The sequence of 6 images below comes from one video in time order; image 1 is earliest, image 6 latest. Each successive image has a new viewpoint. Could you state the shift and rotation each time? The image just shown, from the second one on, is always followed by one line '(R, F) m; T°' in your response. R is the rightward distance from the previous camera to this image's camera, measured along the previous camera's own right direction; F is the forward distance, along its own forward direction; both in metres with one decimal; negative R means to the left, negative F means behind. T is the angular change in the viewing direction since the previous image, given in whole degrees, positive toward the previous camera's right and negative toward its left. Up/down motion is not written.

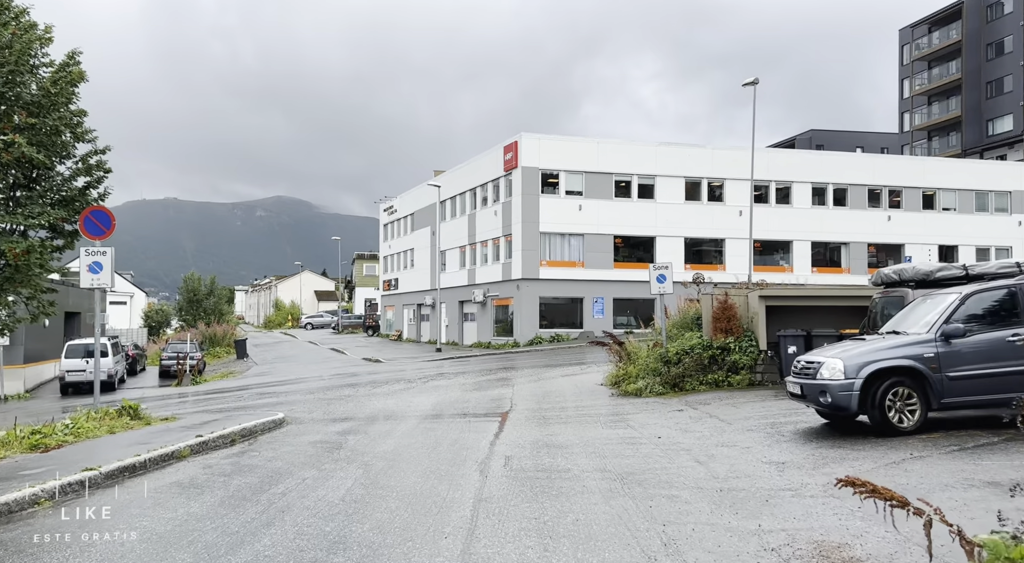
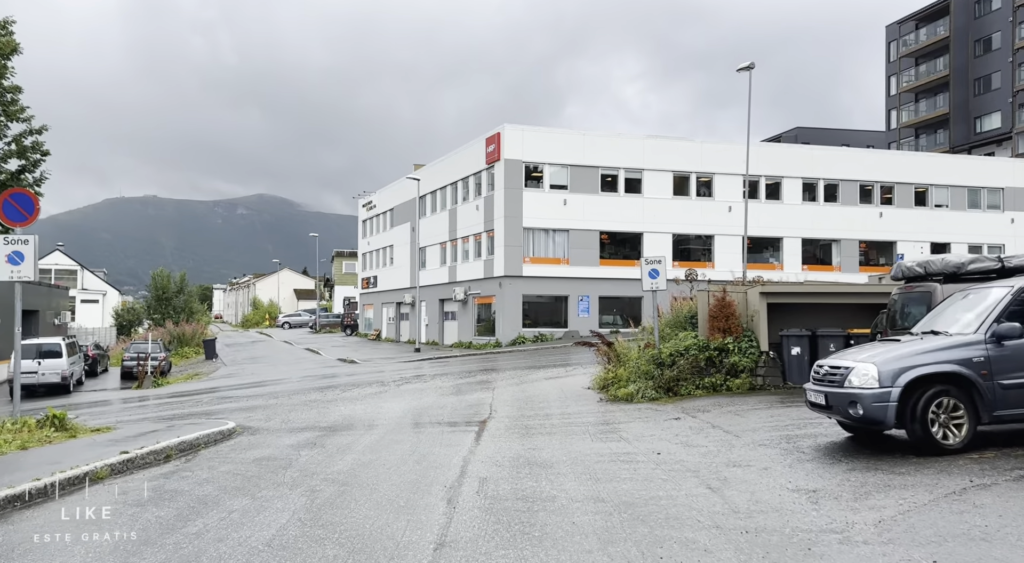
(+0.1, +1.3) m; +1°
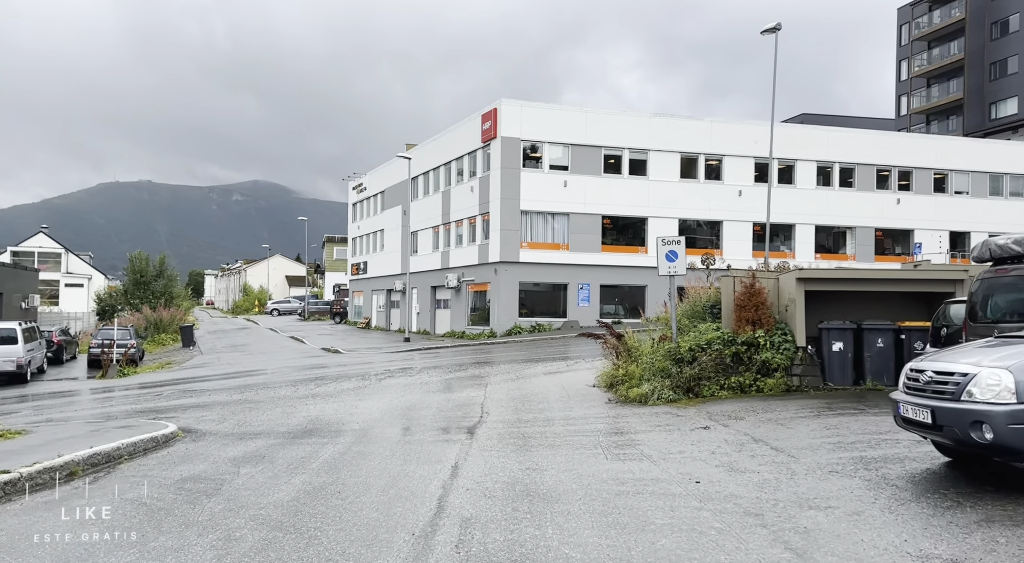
(0.0, +2.0) m; 0°
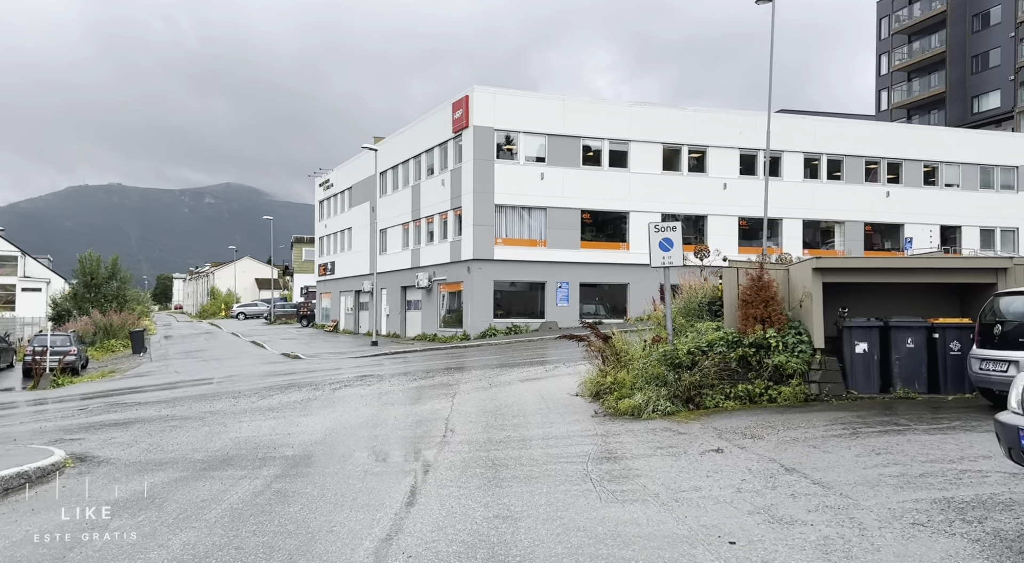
(+0.1, +1.9) m; +2°
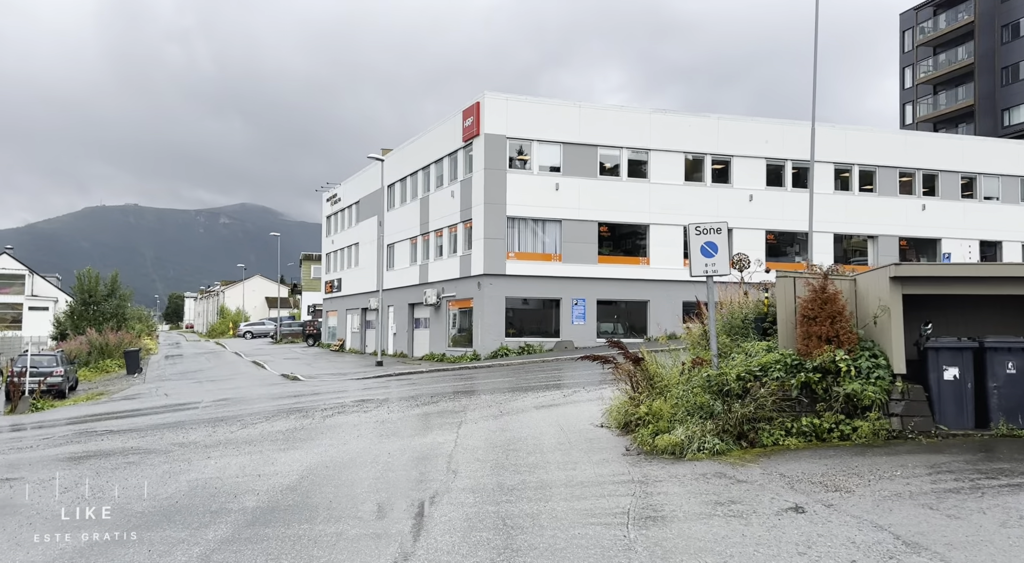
(0.0, +1.7) m; -1°
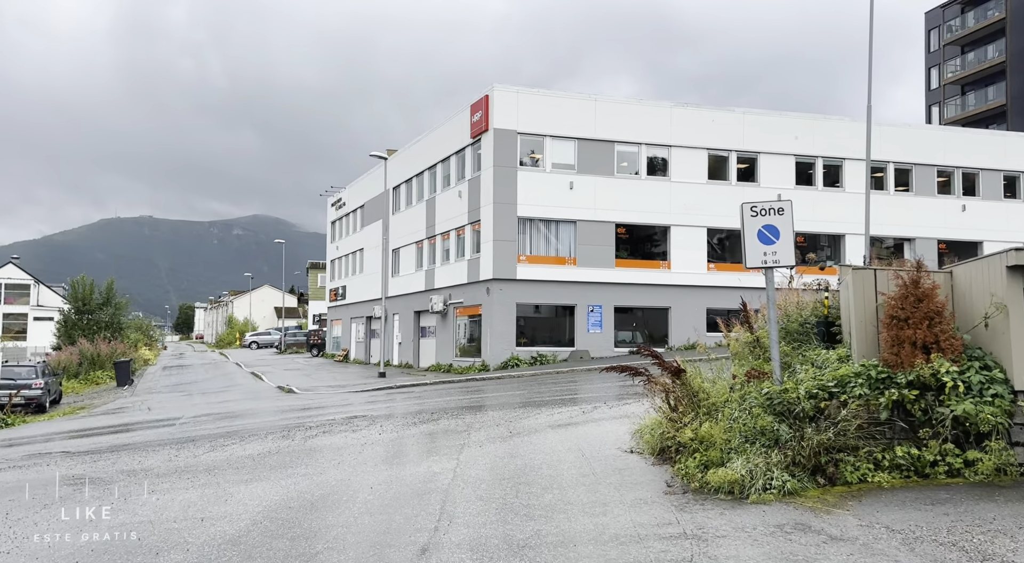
(0.0, +1.8) m; -1°
